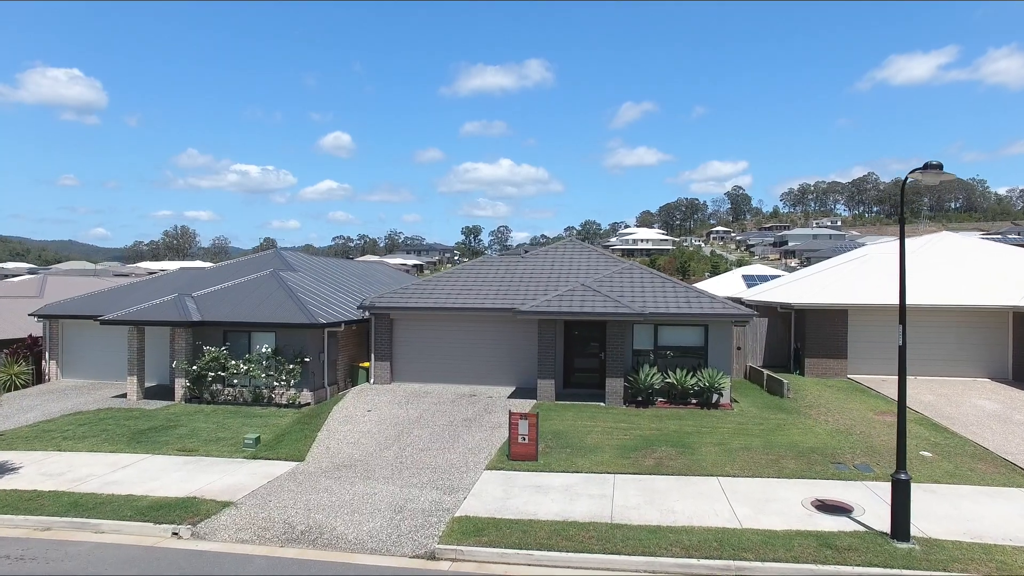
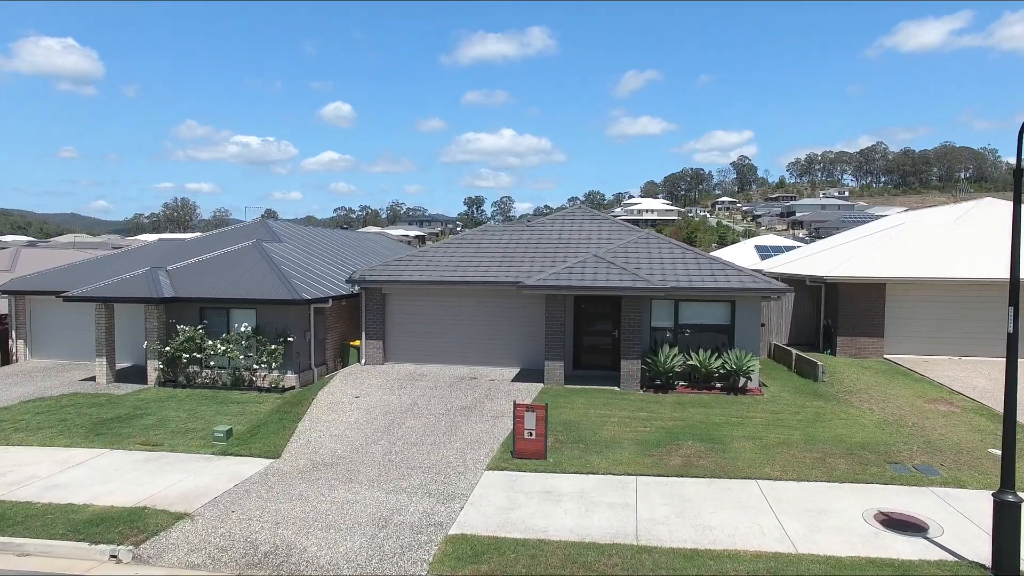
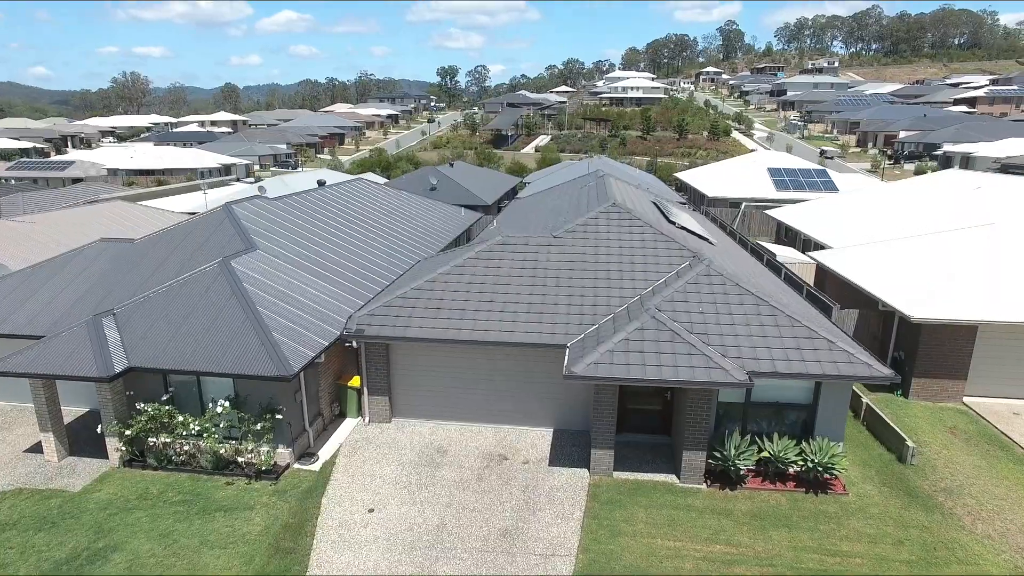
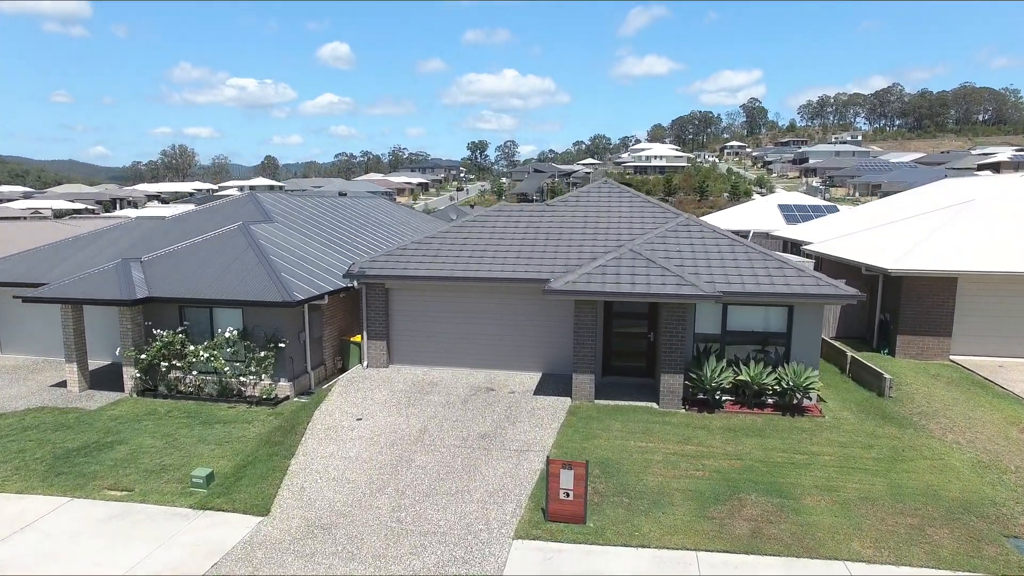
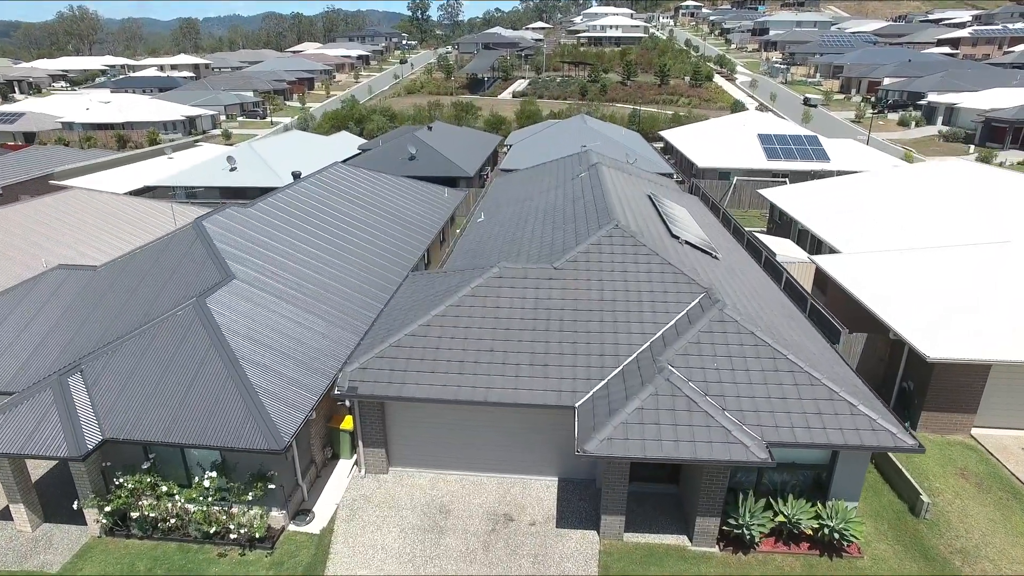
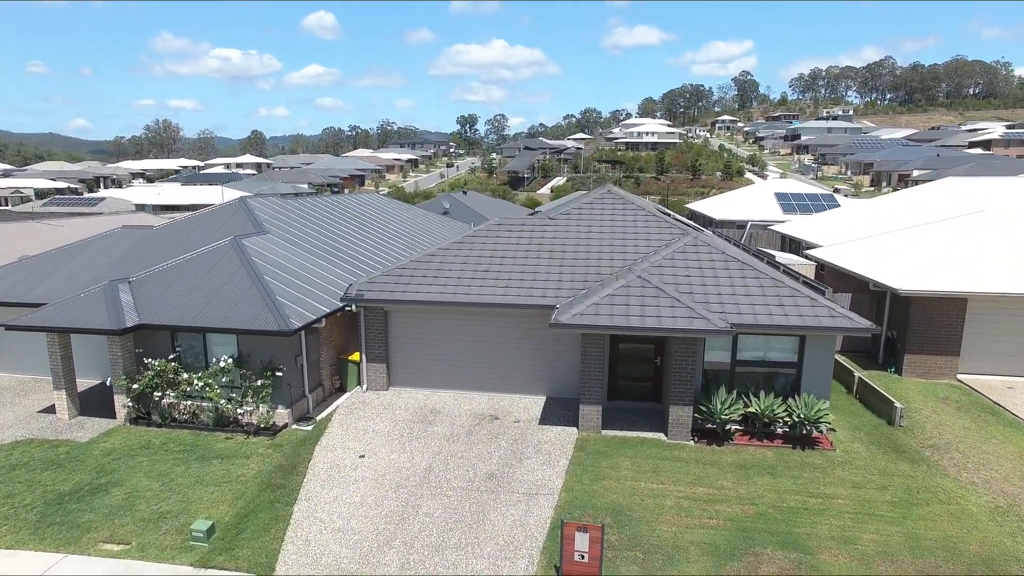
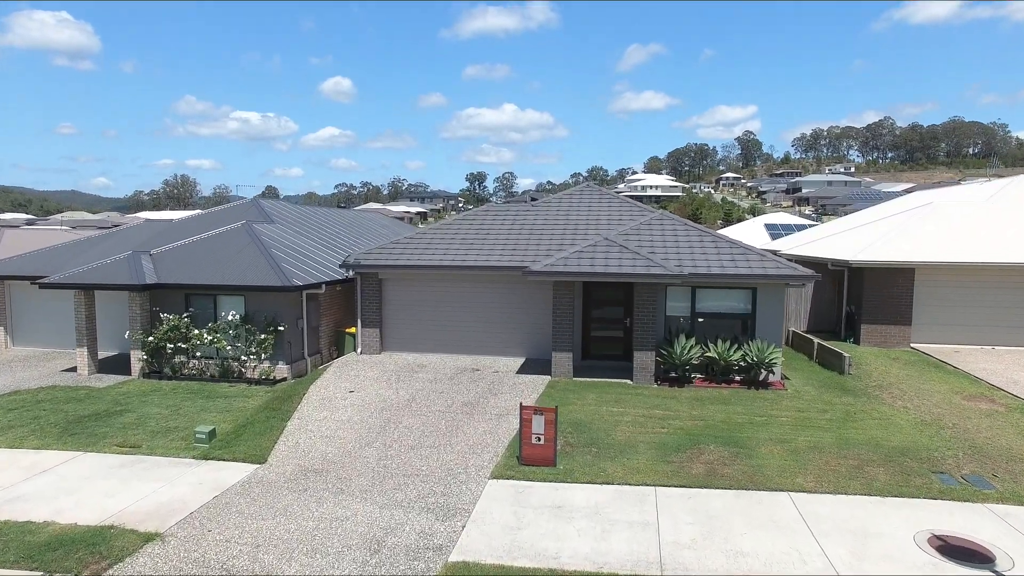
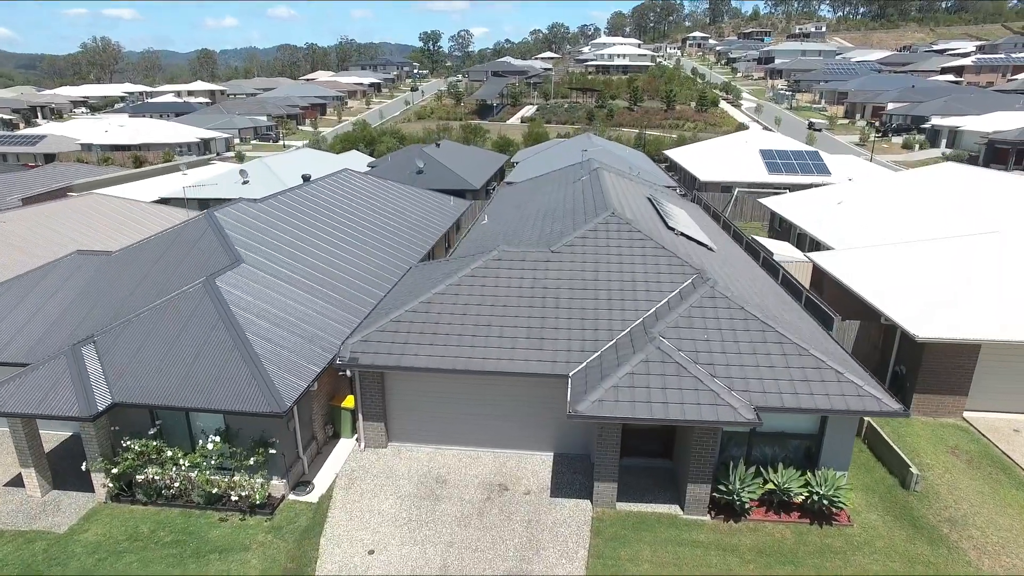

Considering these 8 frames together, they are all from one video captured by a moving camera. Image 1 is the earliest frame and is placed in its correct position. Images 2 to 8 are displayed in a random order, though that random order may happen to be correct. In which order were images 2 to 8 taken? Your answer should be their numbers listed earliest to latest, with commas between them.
2, 7, 4, 6, 3, 8, 5
